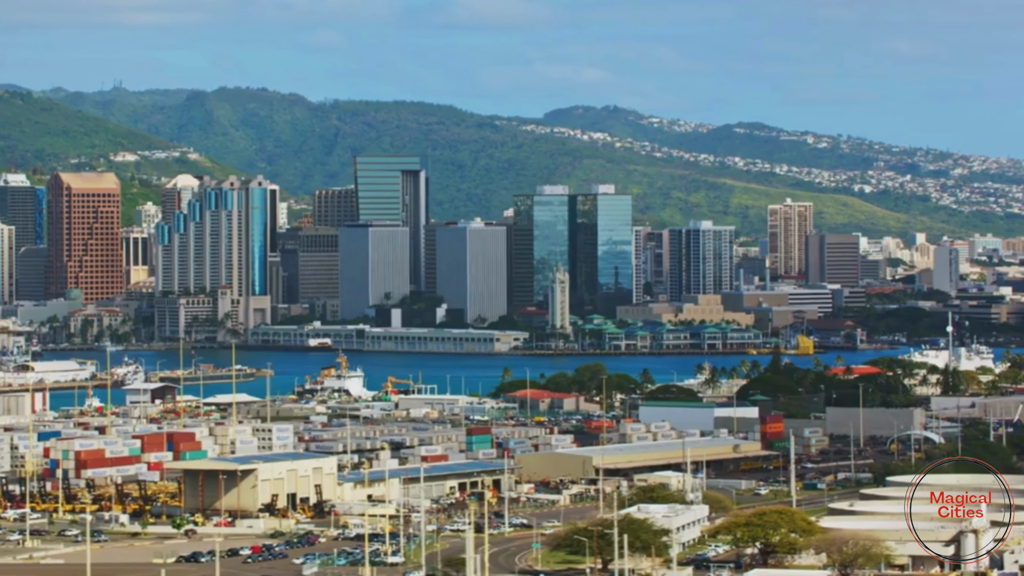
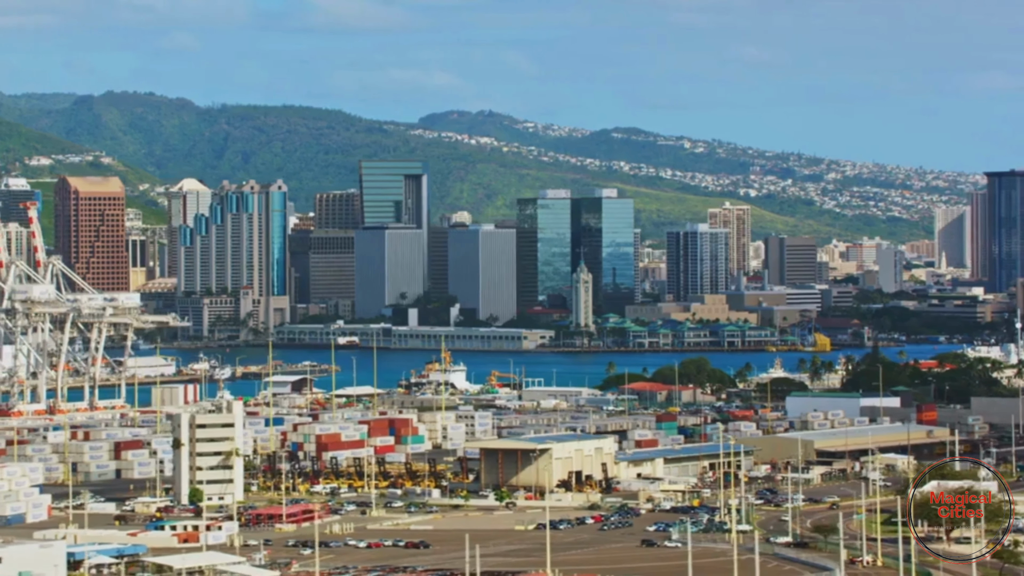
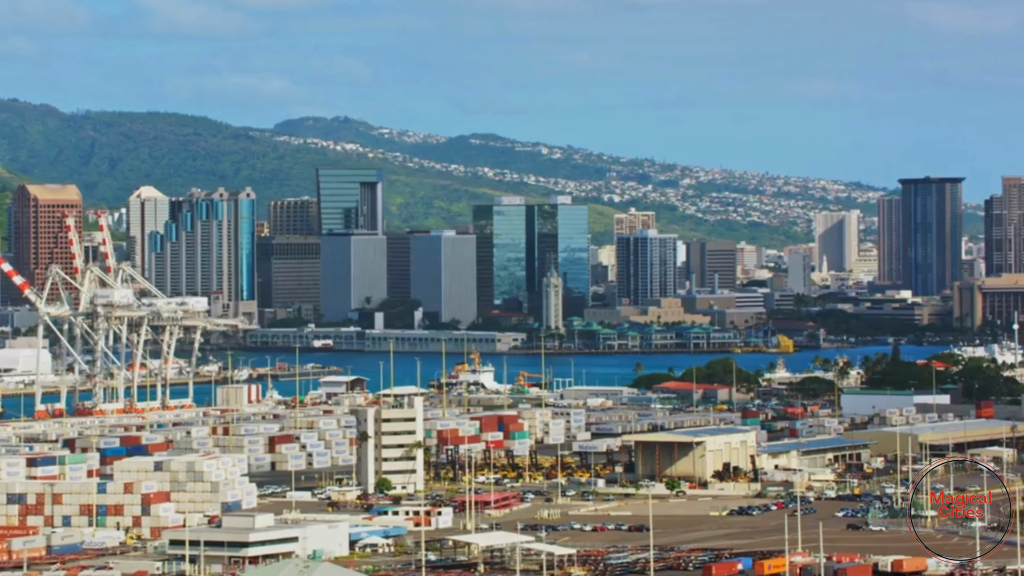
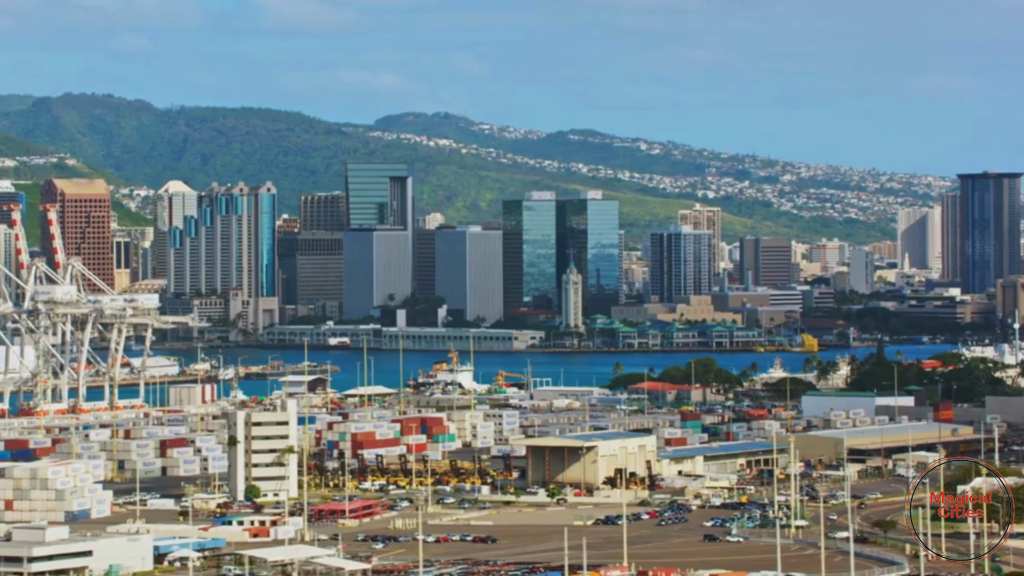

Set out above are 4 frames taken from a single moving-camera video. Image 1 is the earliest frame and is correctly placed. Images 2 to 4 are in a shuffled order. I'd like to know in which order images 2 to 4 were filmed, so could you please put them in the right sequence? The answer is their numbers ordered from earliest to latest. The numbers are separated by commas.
2, 4, 3
